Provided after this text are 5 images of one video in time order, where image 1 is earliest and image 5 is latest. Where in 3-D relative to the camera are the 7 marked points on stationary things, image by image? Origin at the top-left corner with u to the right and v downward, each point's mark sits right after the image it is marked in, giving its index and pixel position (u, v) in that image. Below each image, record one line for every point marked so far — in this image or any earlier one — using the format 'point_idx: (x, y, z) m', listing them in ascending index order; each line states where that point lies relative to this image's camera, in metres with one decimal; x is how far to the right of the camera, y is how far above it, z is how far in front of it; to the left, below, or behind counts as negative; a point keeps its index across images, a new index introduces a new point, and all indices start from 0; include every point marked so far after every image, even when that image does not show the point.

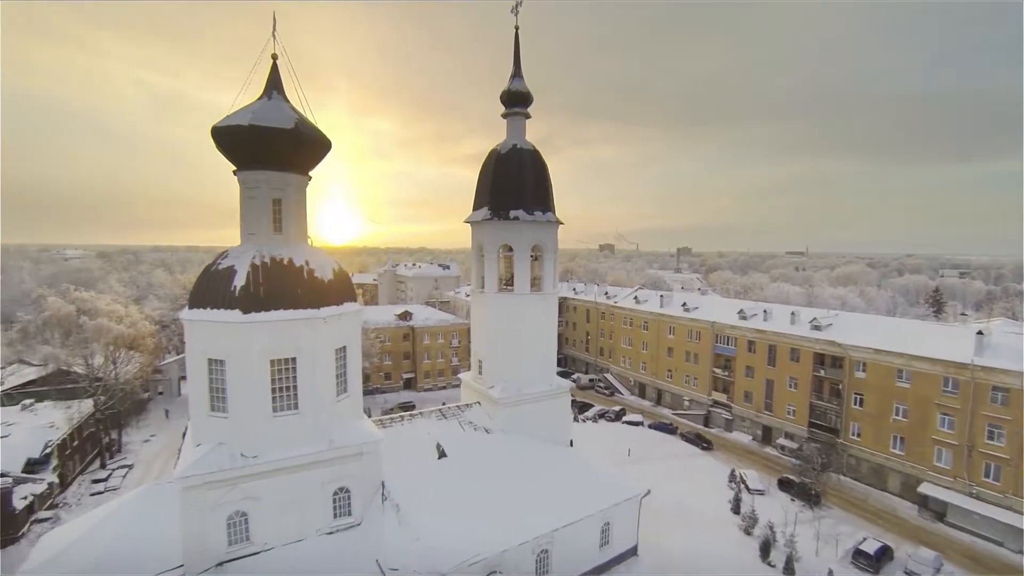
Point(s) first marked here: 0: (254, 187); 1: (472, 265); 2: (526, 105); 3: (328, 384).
0: (-7.1, +2.8, +12.7) m
1: (-1.6, +0.9, +18.8) m
2: (+0.5, +7.2, +18.2) m
3: (-5.1, -2.7, +13.0) m
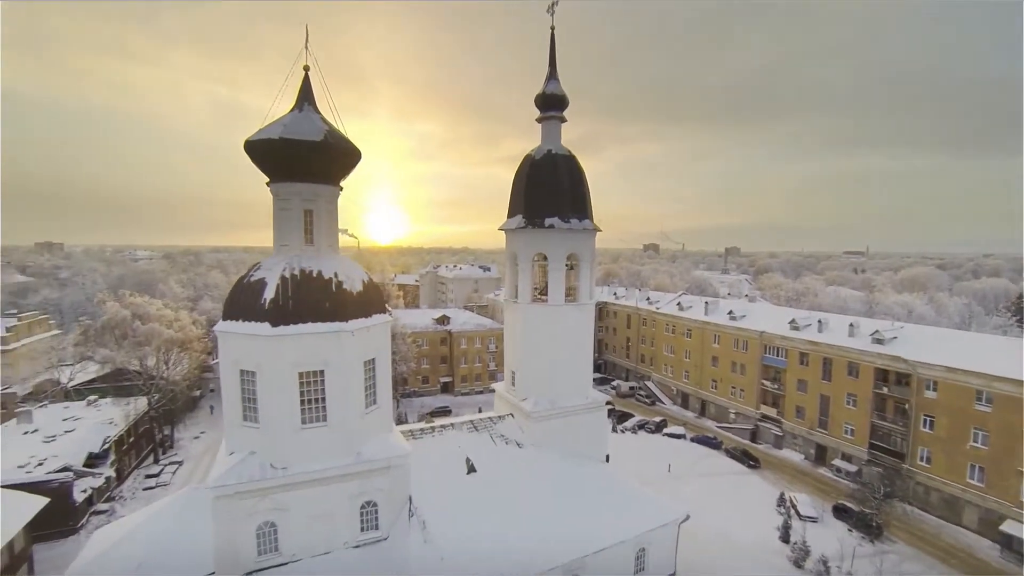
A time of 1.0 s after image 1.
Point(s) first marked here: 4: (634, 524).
0: (-6.2, +2.4, +12.8) m
1: (-0.3, +0.6, +18.4) m
2: (+1.9, +6.8, +17.6) m
3: (-4.3, -3.0, +12.9) m
4: (+4.0, -7.7, +15.2) m
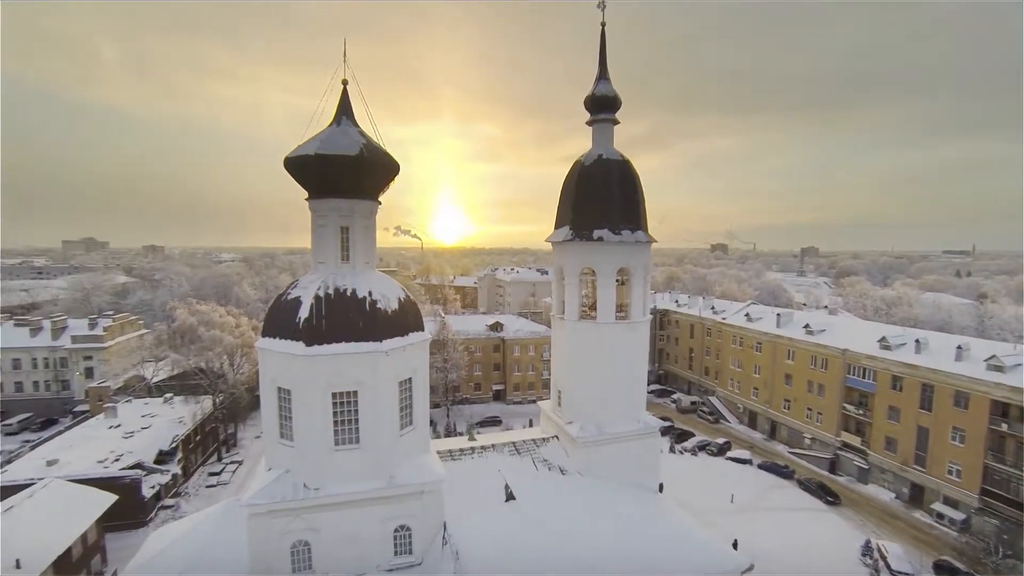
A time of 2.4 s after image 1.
0: (-5.1, +2.0, +12.6) m
1: (+1.5, 0.0, +17.4) m
2: (+3.5, +6.2, +16.3) m
3: (-3.3, -3.5, +12.5) m
4: (+5.2, -8.2, +13.7) m
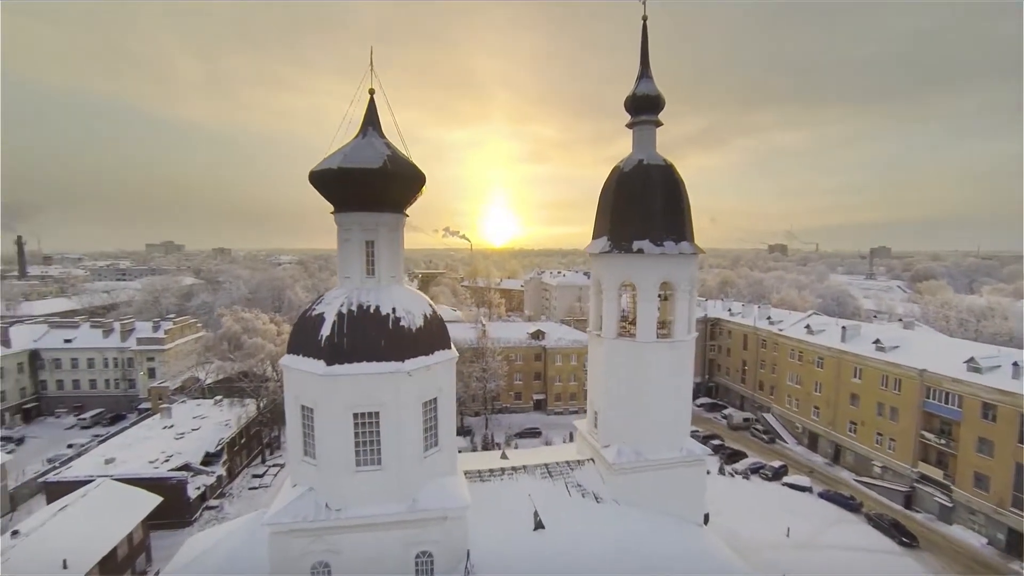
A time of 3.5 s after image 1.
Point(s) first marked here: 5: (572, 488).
0: (-4.3, +1.6, +12.4) m
1: (+2.7, -0.4, +16.4) m
2: (+4.7, +5.7, +15.2) m
3: (-2.6, -4.0, +12.0) m
4: (+5.9, -8.7, +12.3) m
5: (+1.9, -6.5, +15.1) m
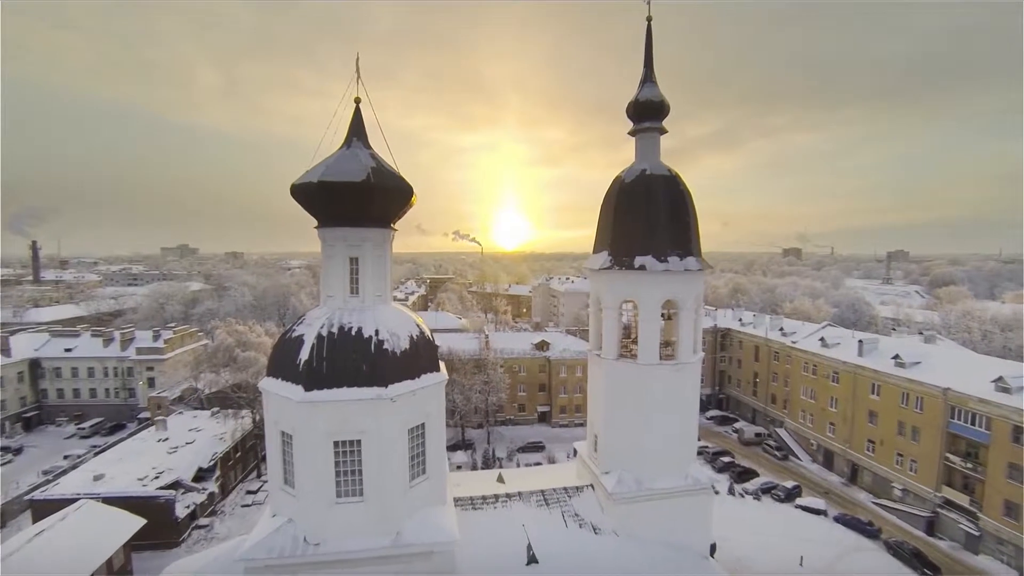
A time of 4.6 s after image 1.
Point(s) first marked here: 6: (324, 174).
0: (-4.6, +1.1, +11.7) m
1: (+2.6, -1.0, +15.6) m
2: (+4.6, +5.2, +14.4) m
3: (-2.8, -4.5, +11.3) m
4: (+5.7, -9.3, +11.4) m
5: (+1.8, -7.0, +14.2) m
6: (-4.4, +2.7, +10.9) m
